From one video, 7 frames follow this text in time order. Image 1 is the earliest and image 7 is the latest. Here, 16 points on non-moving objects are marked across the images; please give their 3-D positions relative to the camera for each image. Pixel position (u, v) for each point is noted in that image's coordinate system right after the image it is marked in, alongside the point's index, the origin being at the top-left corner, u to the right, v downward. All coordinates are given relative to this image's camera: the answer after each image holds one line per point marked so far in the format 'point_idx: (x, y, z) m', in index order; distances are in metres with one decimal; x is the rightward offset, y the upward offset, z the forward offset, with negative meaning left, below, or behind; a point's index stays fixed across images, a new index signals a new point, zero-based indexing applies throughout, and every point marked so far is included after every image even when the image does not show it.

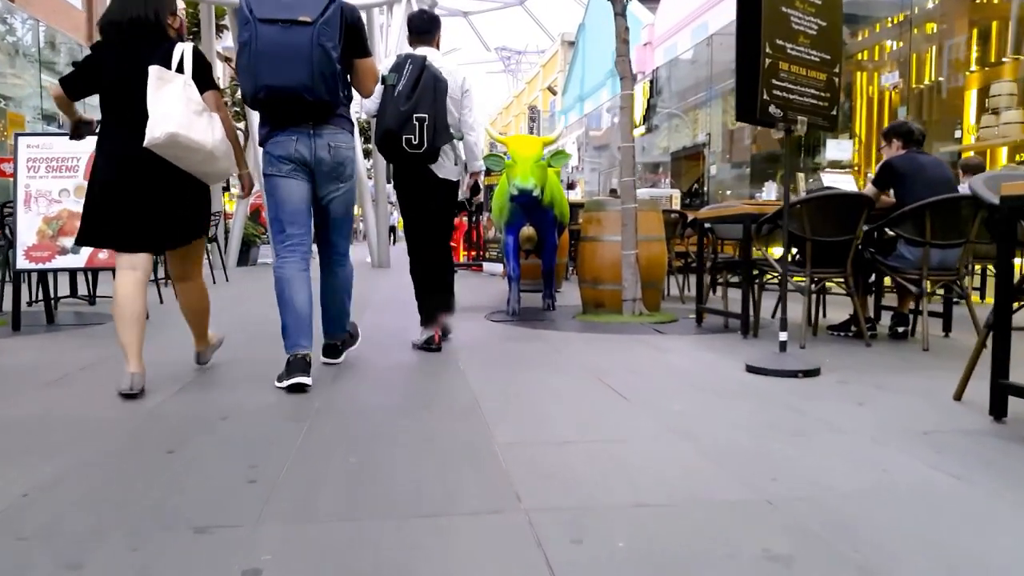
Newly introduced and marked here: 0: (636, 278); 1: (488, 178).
0: (+1.1, +0.1, +6.5) m
1: (-0.4, +1.9, +13.3) m
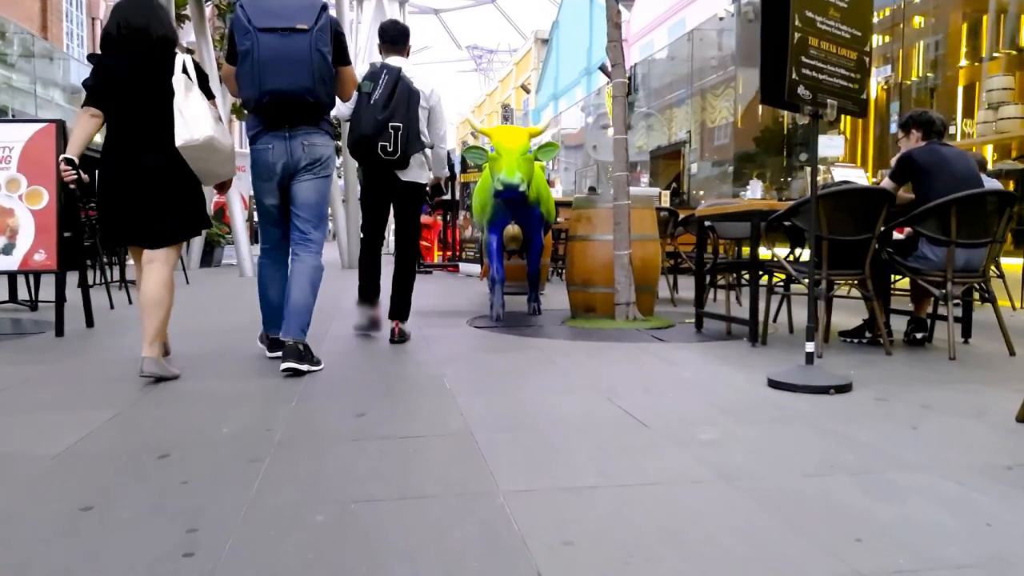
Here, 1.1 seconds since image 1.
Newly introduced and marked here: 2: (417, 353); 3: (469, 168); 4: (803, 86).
0: (+0.9, +0.1, +6.0) m
1: (-0.8, +1.9, +12.8) m
2: (-0.6, -0.4, +4.8) m
3: (-0.7, +2.0, +12.7) m
4: (+1.2, +0.9, +3.2) m
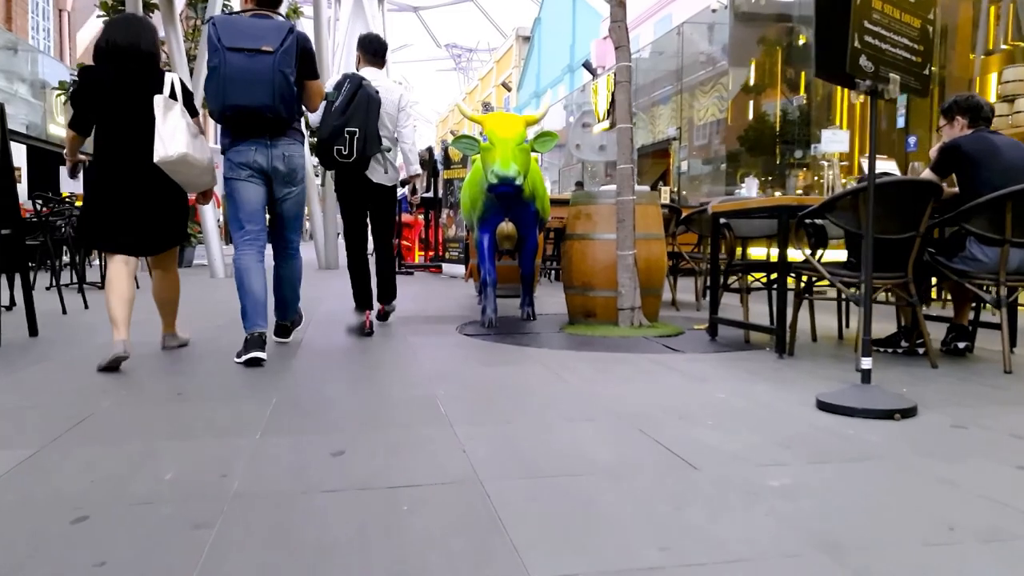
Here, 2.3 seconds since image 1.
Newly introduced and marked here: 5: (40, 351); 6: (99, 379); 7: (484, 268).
0: (+0.9, 0.0, +5.5) m
1: (-1.1, +1.9, +12.2) m
2: (-0.6, -0.4, +4.2) m
3: (-1.0, +2.0, +12.2) m
4: (+1.3, +0.8, +2.7) m
5: (-3.0, -0.4, +4.8) m
6: (-2.1, -0.4, +3.9) m
7: (-0.2, +0.1, +5.7) m
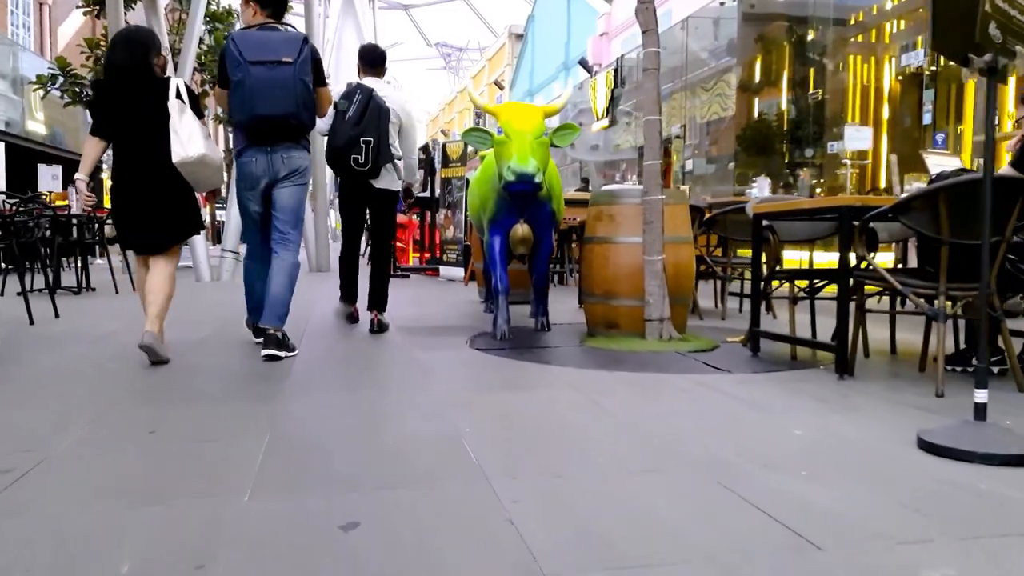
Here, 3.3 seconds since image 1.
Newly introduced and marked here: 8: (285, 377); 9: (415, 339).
0: (+1.0, 0.0, +5.0) m
1: (-1.1, +1.8, +11.7) m
2: (-0.5, -0.4, +3.7) m
3: (-1.0, +1.9, +11.6) m
4: (+1.4, +0.8, +2.2) m
5: (-2.9, -0.5, +4.3) m
6: (-2.0, -0.5, +3.4) m
7: (-0.1, +0.1, +5.2) m
8: (-1.1, -0.4, +3.8) m
9: (-0.7, -0.3, +5.2) m
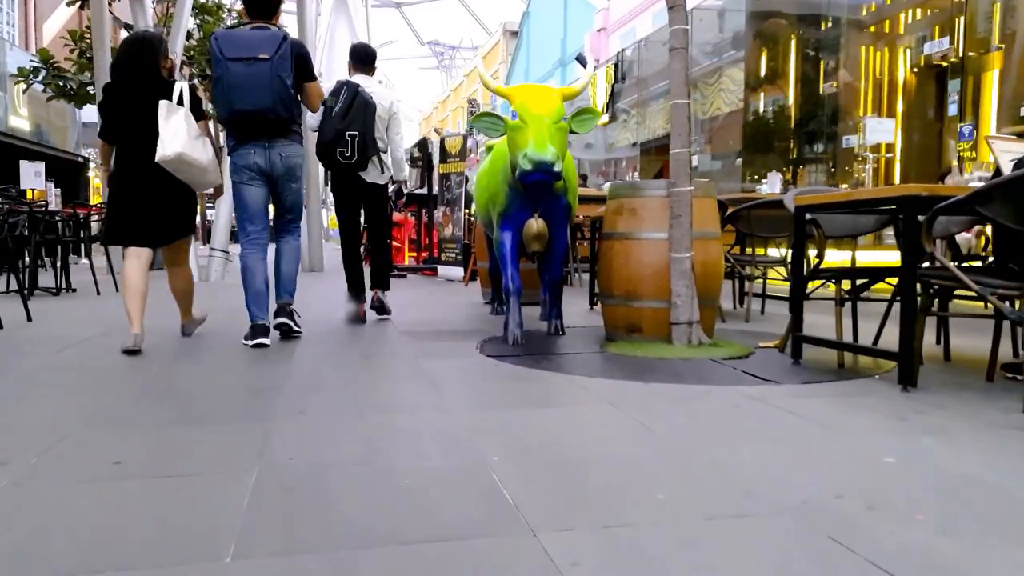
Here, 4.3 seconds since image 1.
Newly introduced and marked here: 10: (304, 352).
0: (+1.1, 0.0, +4.6) m
1: (-1.0, +1.8, +11.2) m
2: (-0.4, -0.5, +3.2) m
3: (-0.9, +1.9, +11.2) m
4: (+1.5, +0.8, +1.8) m
5: (-2.8, -0.5, +3.8) m
6: (-1.9, -0.5, +2.9) m
7: (0.0, +0.1, +4.8) m
8: (-1.0, -0.5, +3.4) m
9: (-0.6, -0.4, +4.8) m
10: (-1.2, -0.4, +4.4) m
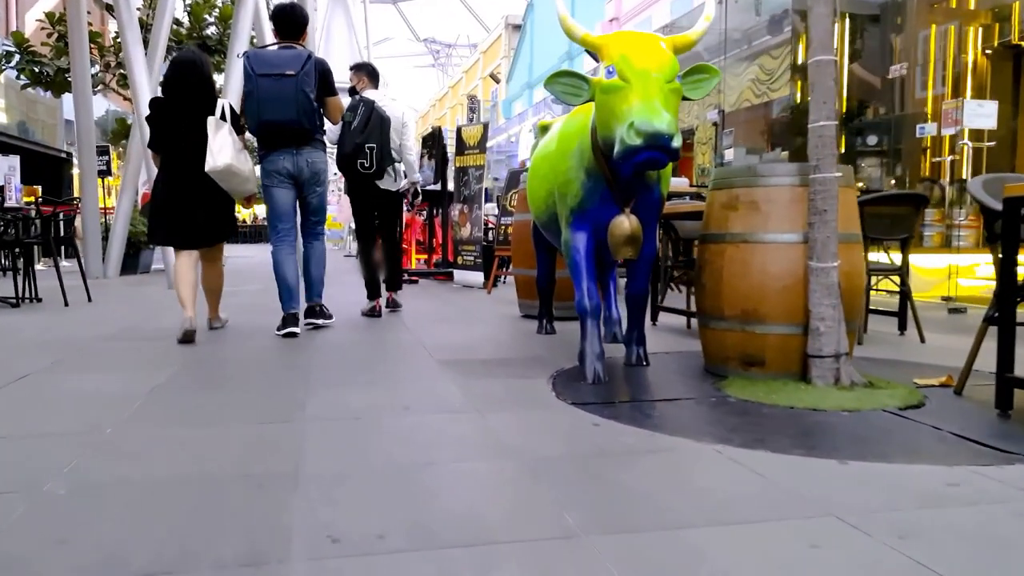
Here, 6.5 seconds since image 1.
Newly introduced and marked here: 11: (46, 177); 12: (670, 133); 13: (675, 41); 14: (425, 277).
0: (+1.5, -0.1, +3.4) m
1: (-0.7, +1.7, +10.1) m
2: (0.0, -0.5, +2.1) m
3: (-0.6, +1.8, +10.0) m
4: (+1.9, +0.7, +0.6) m
5: (-2.4, -0.6, +2.6) m
6: (-1.5, -0.6, +1.7) m
7: (+0.4, 0.0, +3.6) m
8: (-0.6, -0.5, +2.2) m
9: (-0.2, -0.4, +3.6) m
10: (-0.8, -0.5, +3.3) m
11: (-11.7, +2.8, +19.1) m
12: (+0.6, +0.6, +2.9) m
13: (+0.7, +1.0, +3.2) m
14: (-1.2, +0.2, +10.6) m
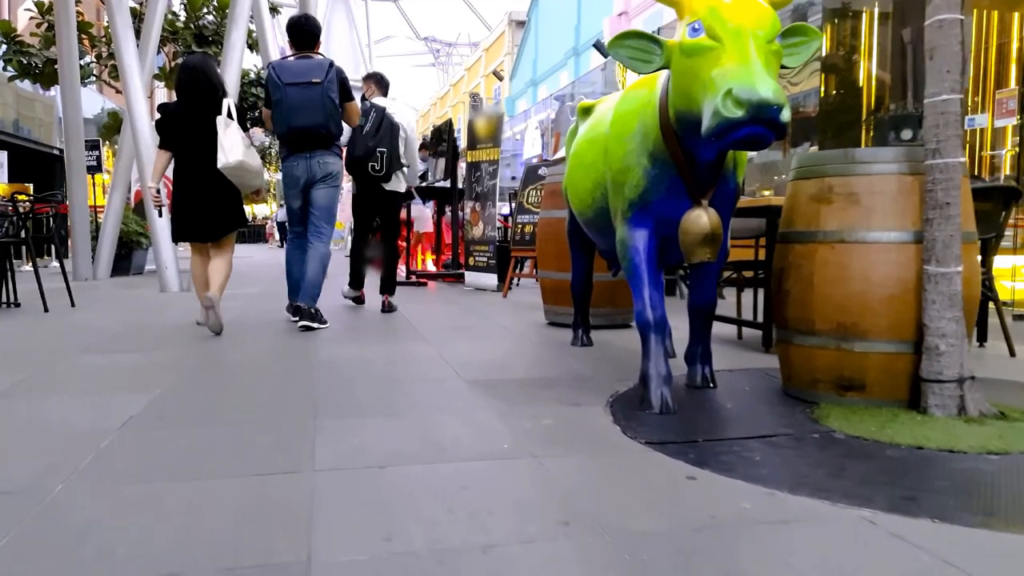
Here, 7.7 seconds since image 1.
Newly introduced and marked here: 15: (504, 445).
0: (+1.7, -0.2, +2.8) m
1: (-0.5, +1.7, +9.4) m
2: (+0.2, -0.6, +1.5) m
3: (-0.4, +1.8, +9.4) m
4: (+2.1, +0.7, 0.0) m
5: (-2.2, -0.6, +2.0) m
6: (-1.3, -0.6, +1.1) m
7: (+0.5, 0.0, +3.0) m
8: (-0.4, -0.6, +1.6) m
9: (0.0, -0.5, +3.0) m
10: (-0.7, -0.5, +2.6) m
11: (-11.5, +2.8, +18.5) m
12: (+0.8, +0.6, +2.3) m
13: (+0.9, +1.0, +2.6) m
14: (-1.0, +0.1, +10.0) m
15: (-0.1, -0.5, +2.3) m
